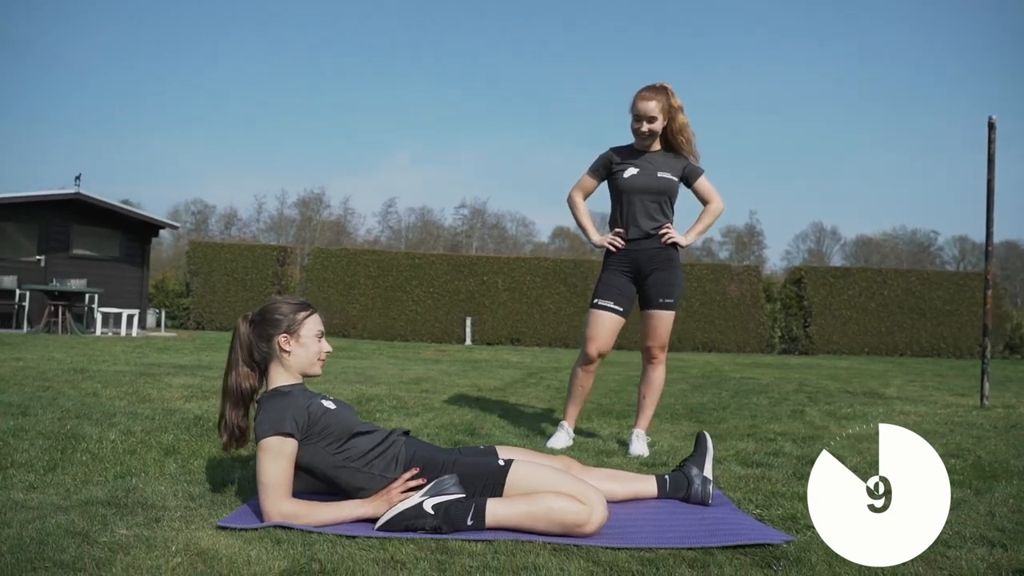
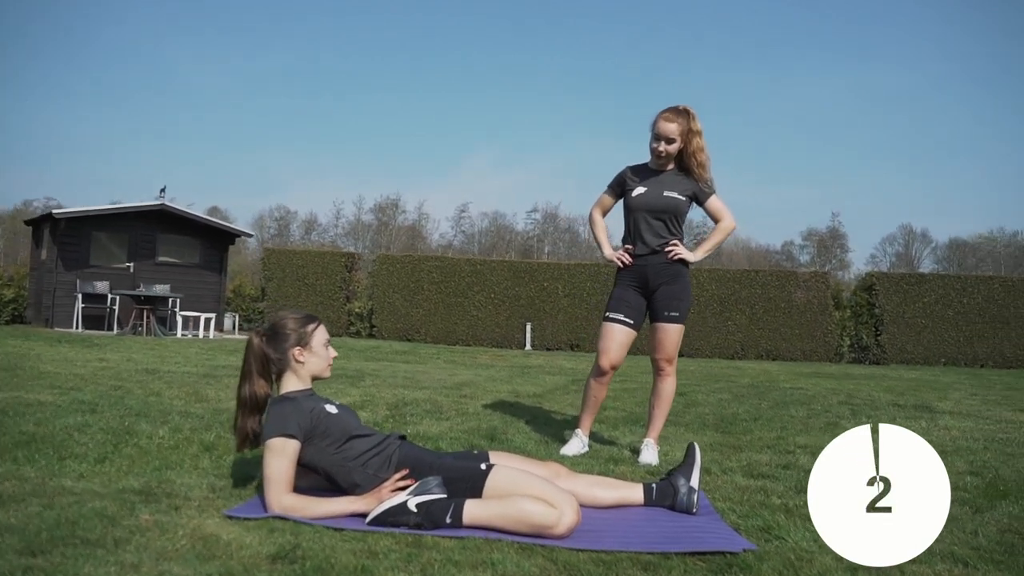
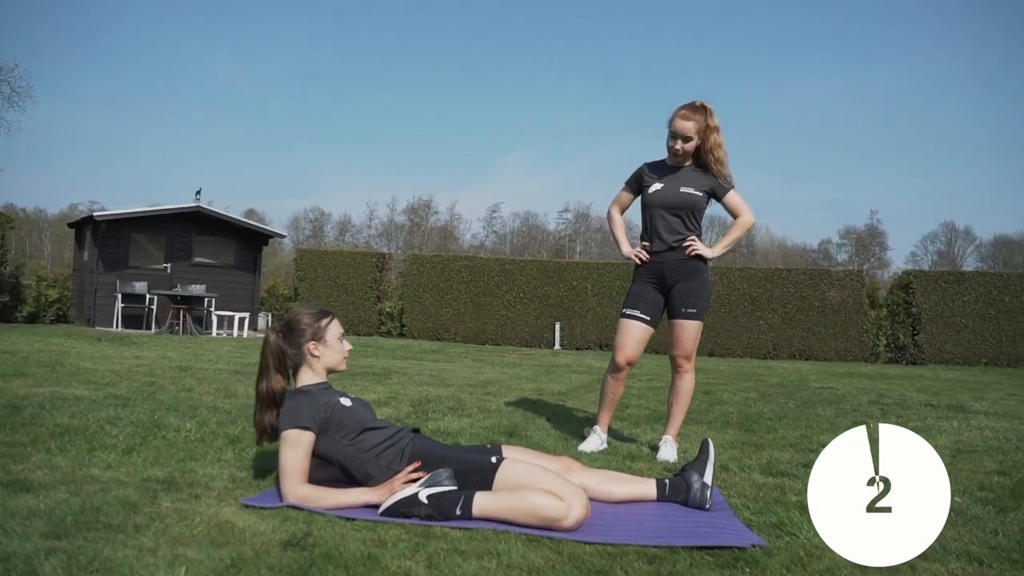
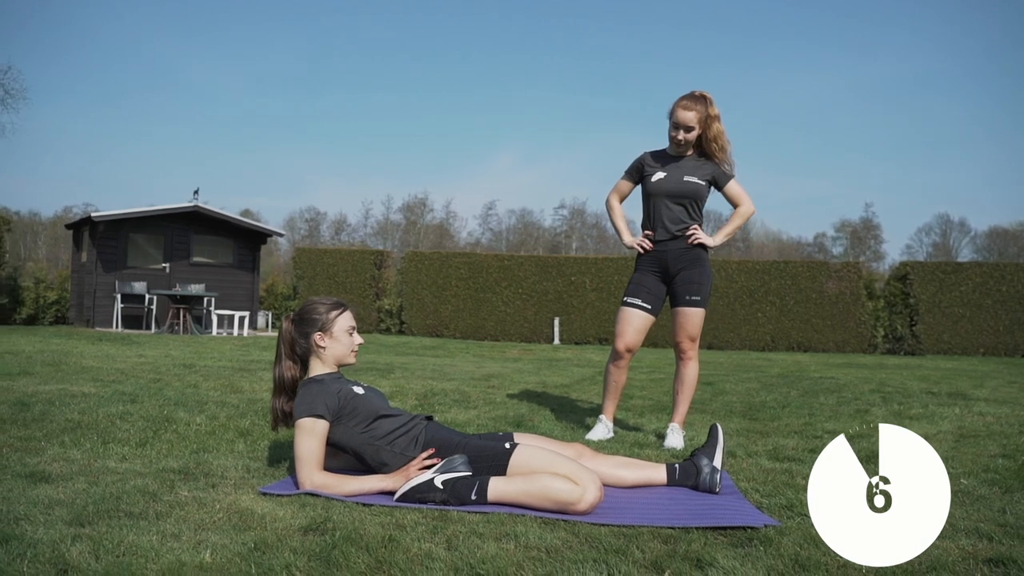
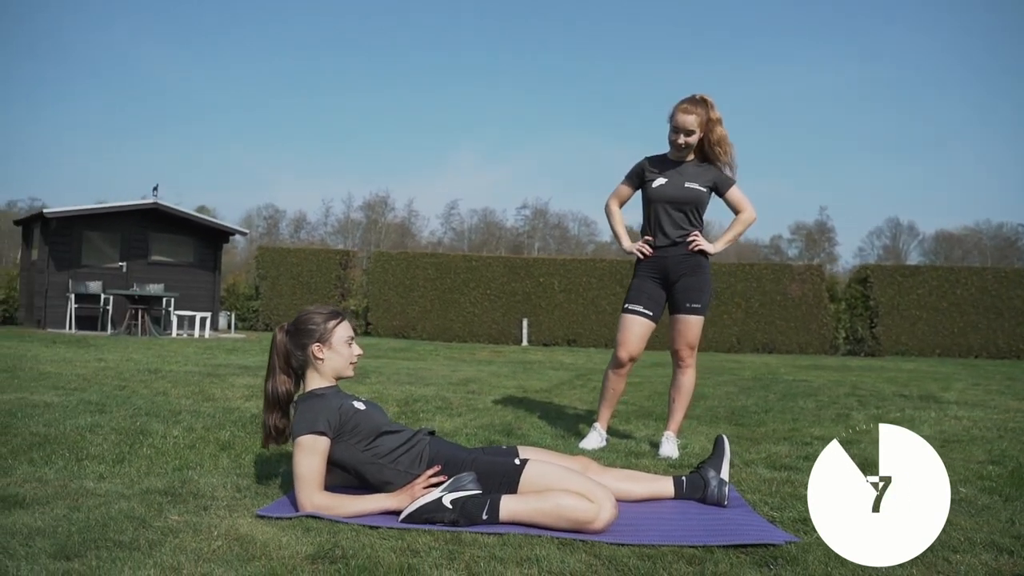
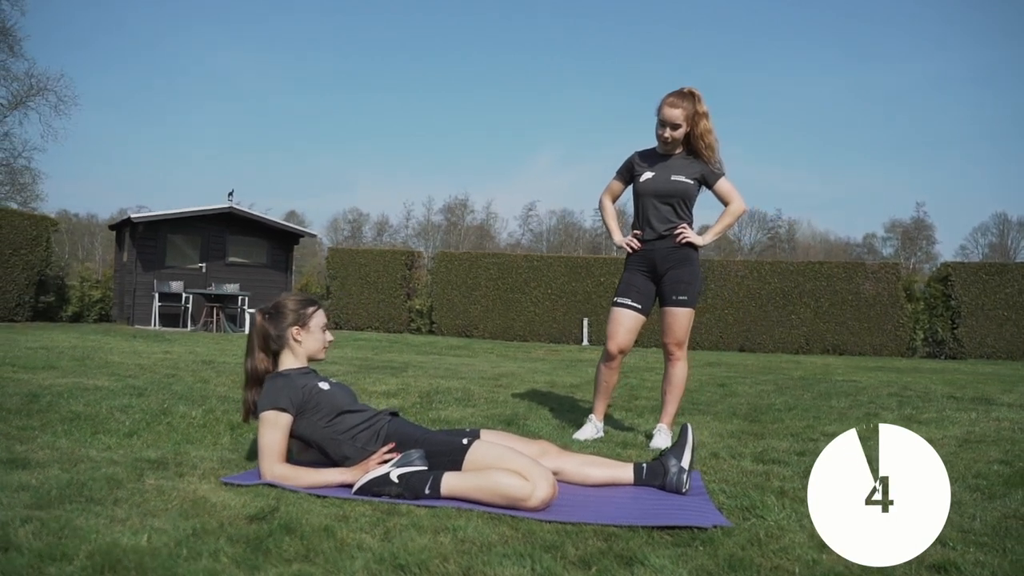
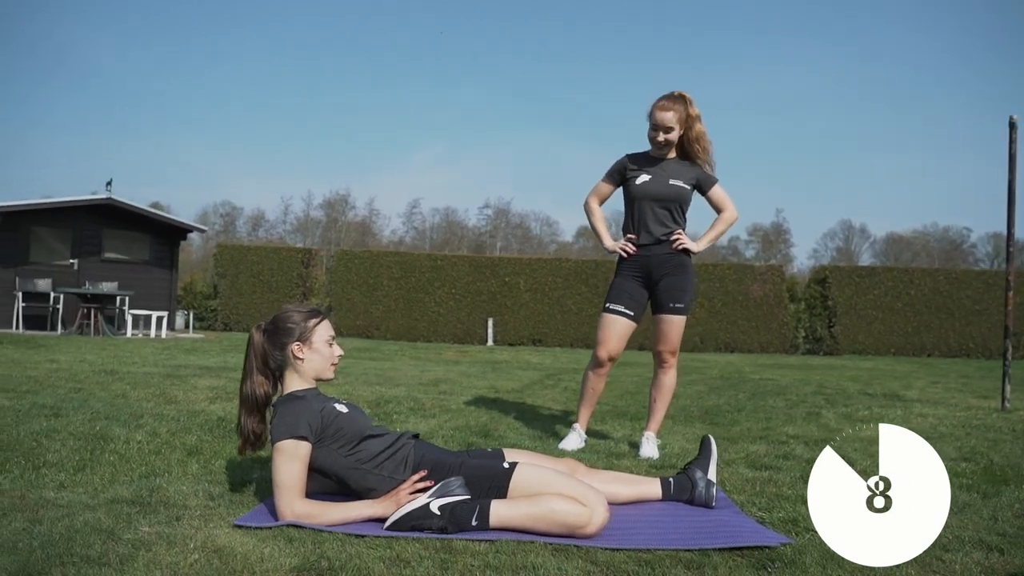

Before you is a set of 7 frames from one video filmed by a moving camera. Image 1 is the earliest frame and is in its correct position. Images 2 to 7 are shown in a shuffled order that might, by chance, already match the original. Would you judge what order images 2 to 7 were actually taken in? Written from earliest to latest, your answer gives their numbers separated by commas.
7, 5, 4, 6, 3, 2
